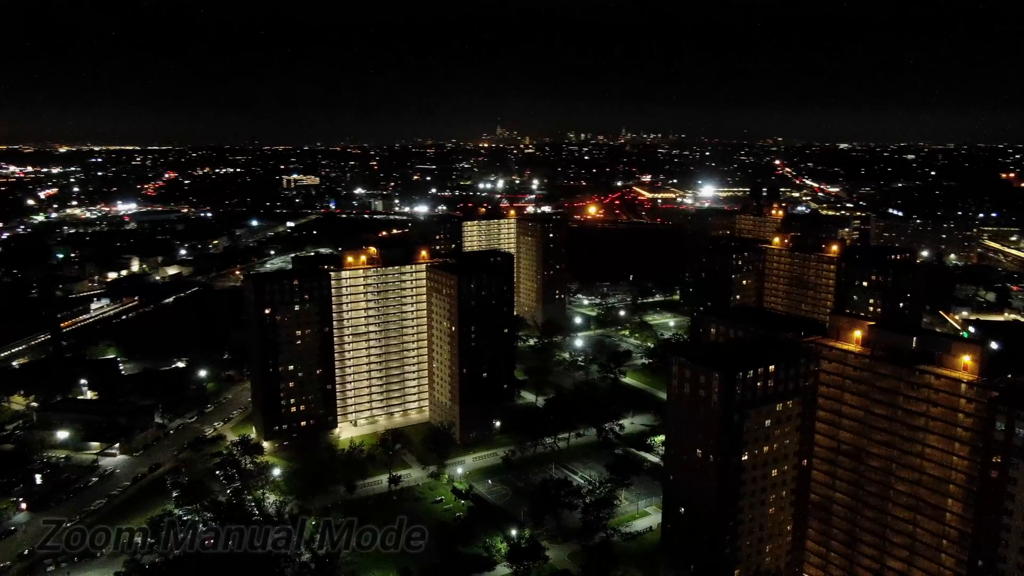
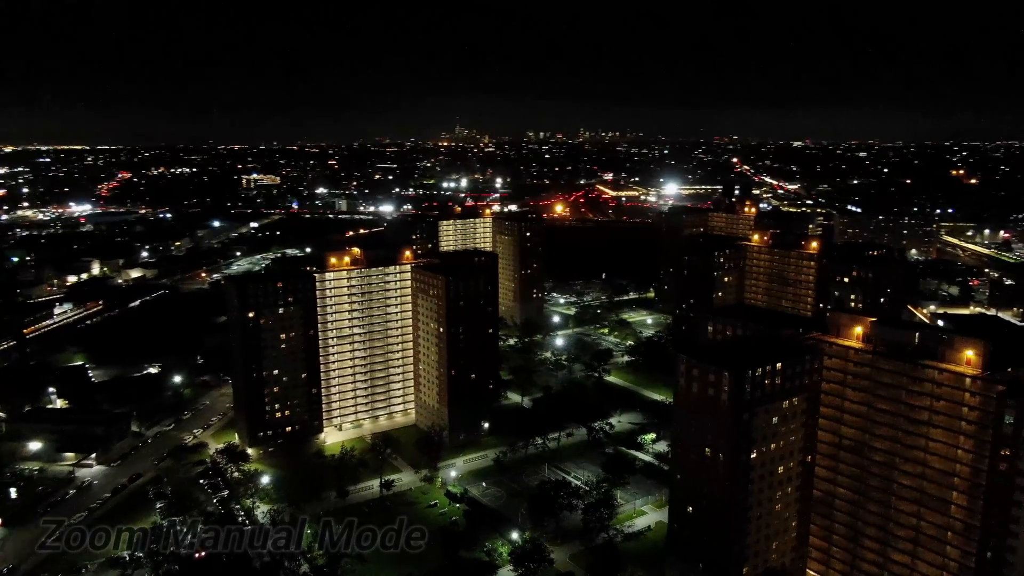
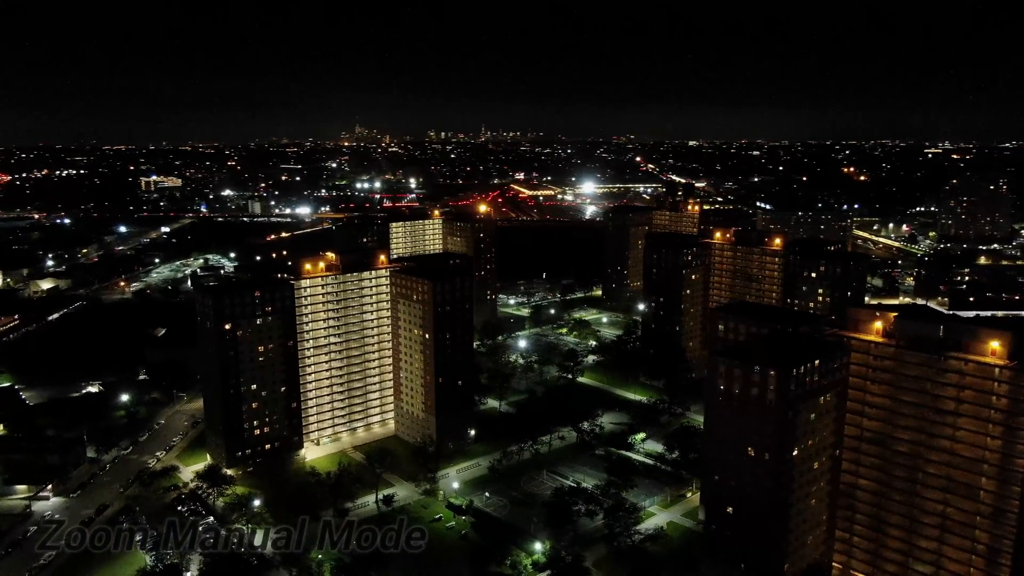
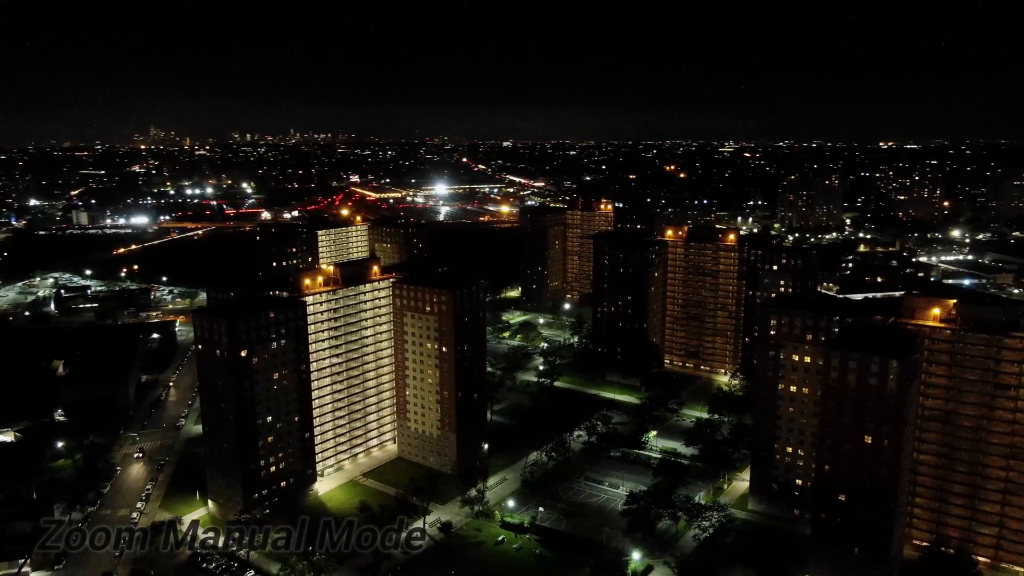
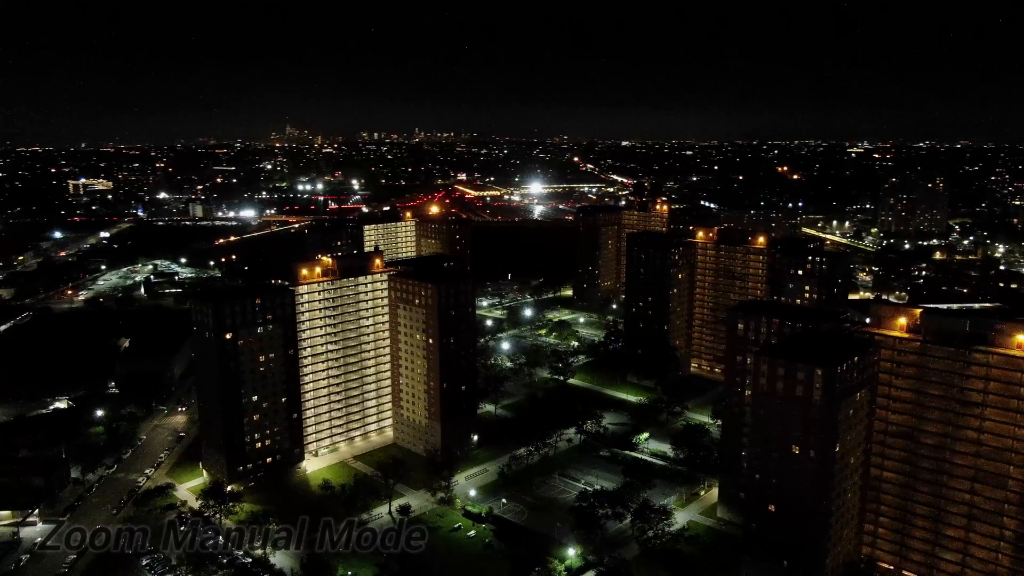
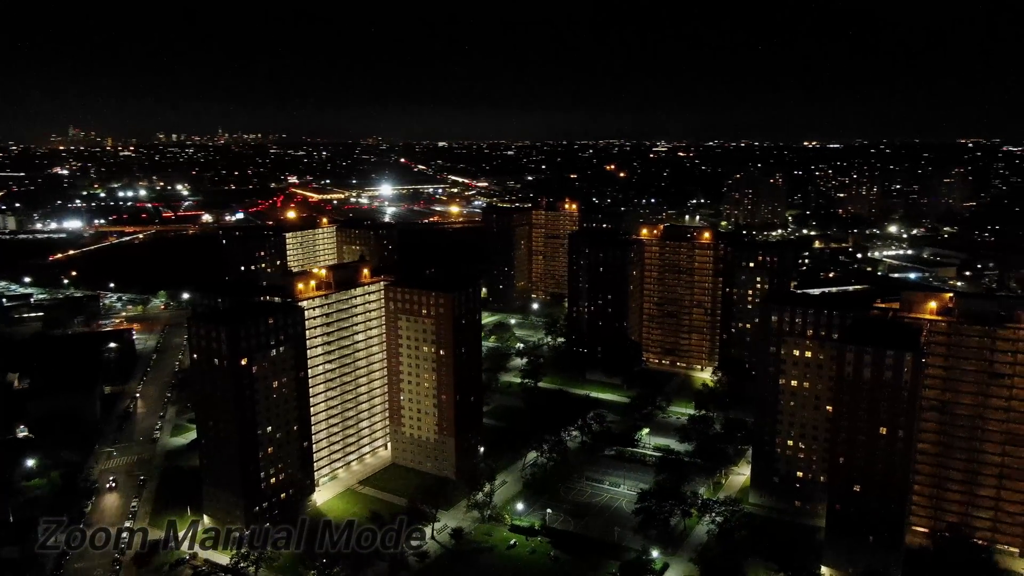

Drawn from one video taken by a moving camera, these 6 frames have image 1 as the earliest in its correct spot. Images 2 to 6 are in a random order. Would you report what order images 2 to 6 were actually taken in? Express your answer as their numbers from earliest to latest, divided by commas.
2, 3, 5, 4, 6
